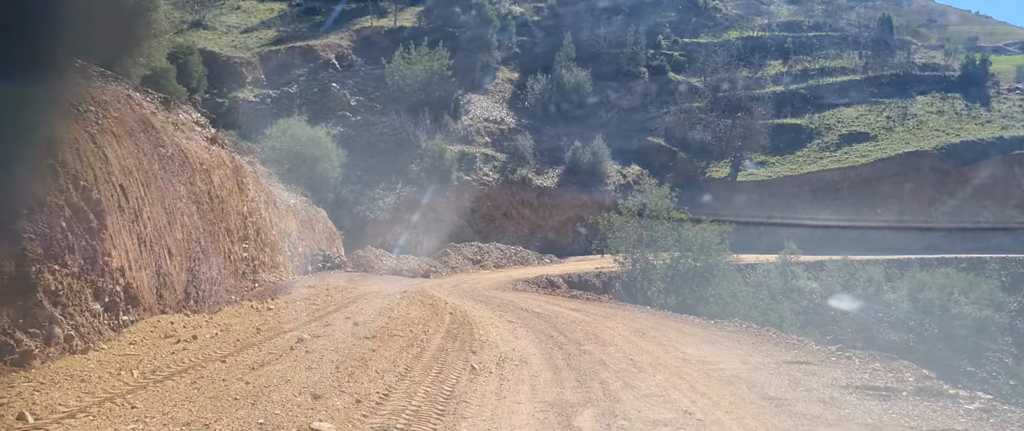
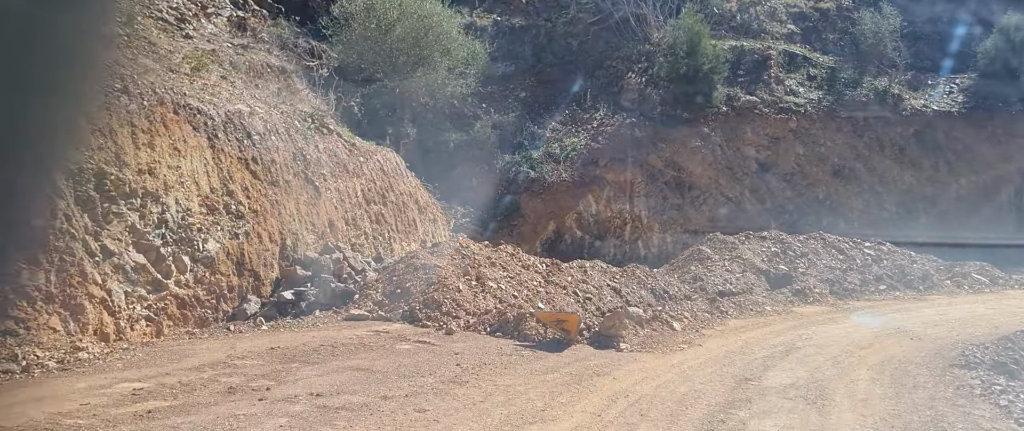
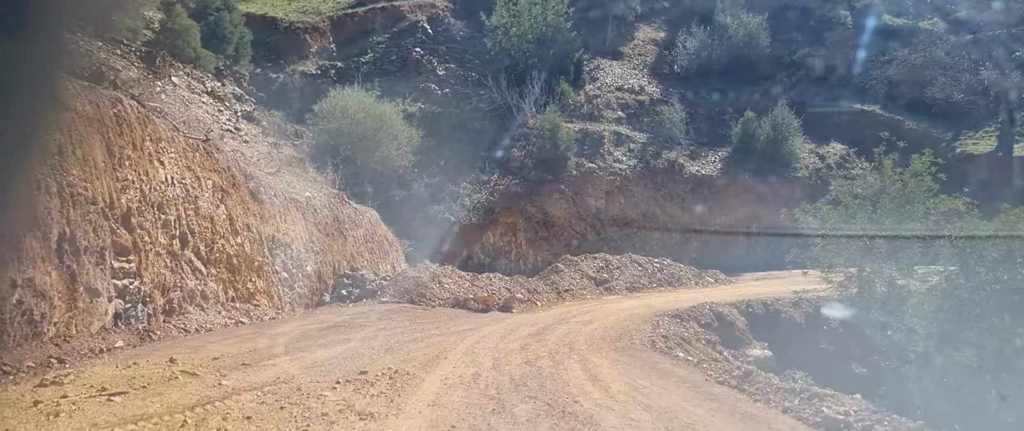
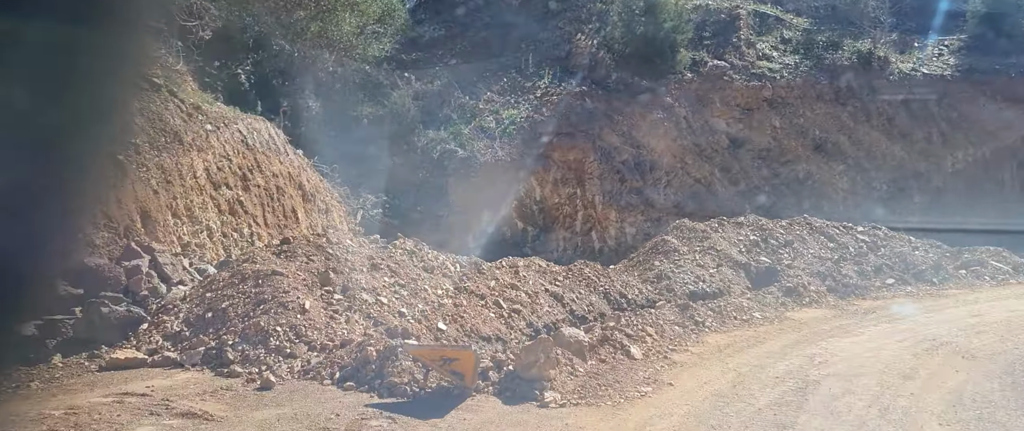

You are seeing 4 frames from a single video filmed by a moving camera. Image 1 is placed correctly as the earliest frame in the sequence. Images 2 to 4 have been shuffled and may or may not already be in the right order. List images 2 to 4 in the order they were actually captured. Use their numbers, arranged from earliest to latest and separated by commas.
3, 2, 4
